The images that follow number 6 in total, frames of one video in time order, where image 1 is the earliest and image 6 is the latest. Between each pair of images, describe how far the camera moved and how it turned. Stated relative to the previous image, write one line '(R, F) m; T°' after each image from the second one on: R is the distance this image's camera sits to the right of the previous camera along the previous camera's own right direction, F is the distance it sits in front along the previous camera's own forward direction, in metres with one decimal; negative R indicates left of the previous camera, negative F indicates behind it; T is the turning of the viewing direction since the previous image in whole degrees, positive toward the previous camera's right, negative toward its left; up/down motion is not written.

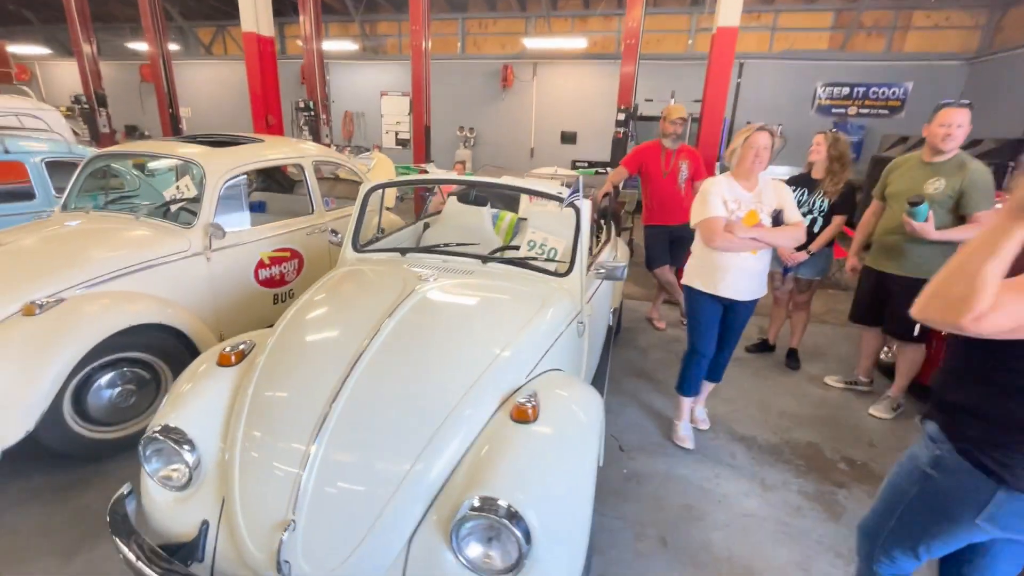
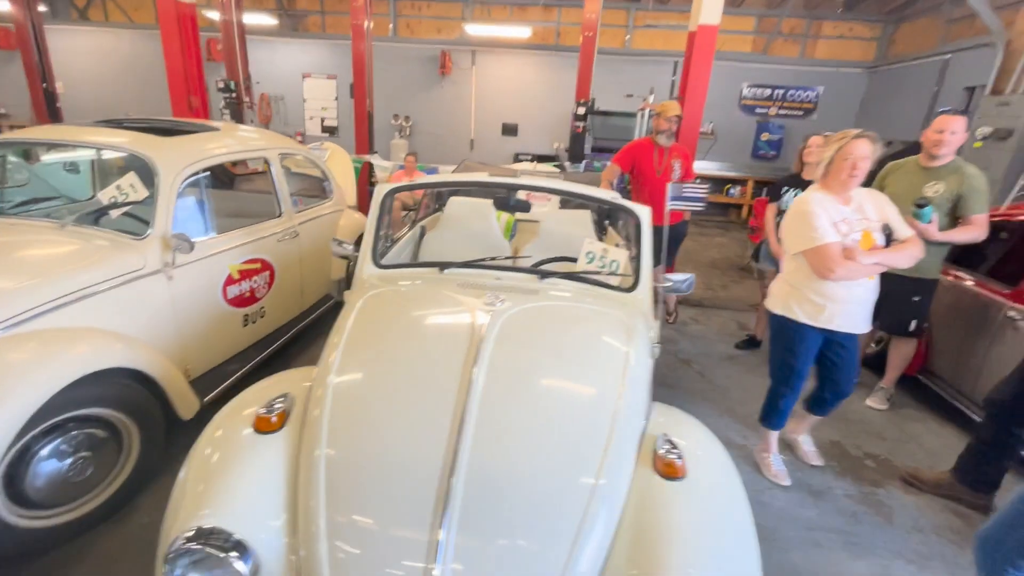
(-0.6, +0.3) m; +10°
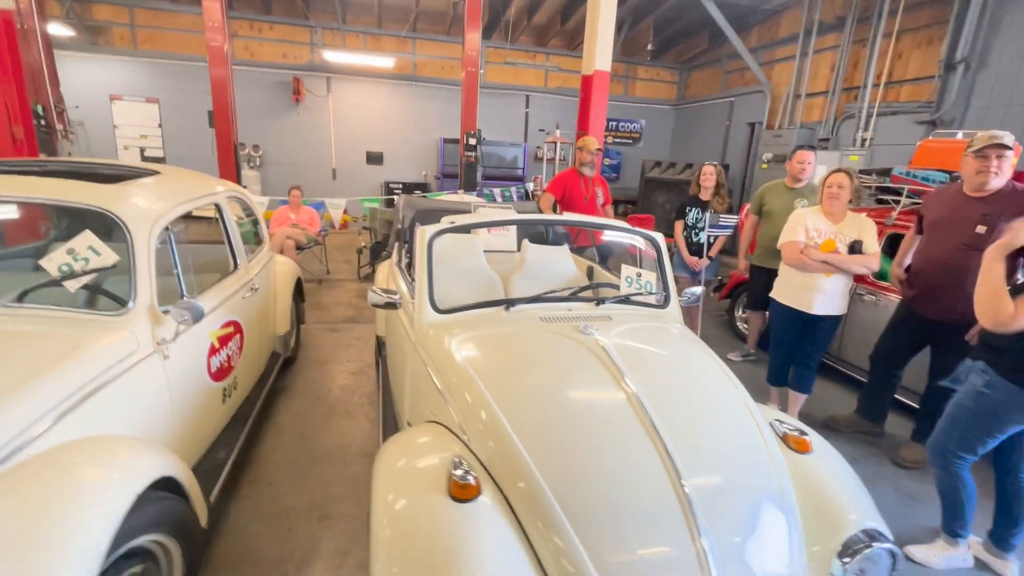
(-1.0, +0.1) m; +19°
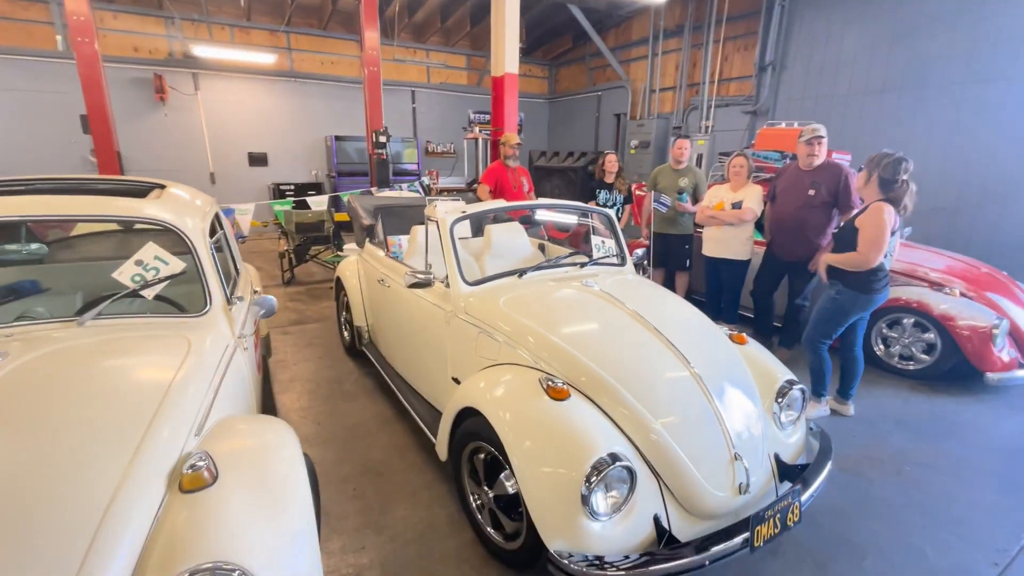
(-0.8, -0.5) m; +15°
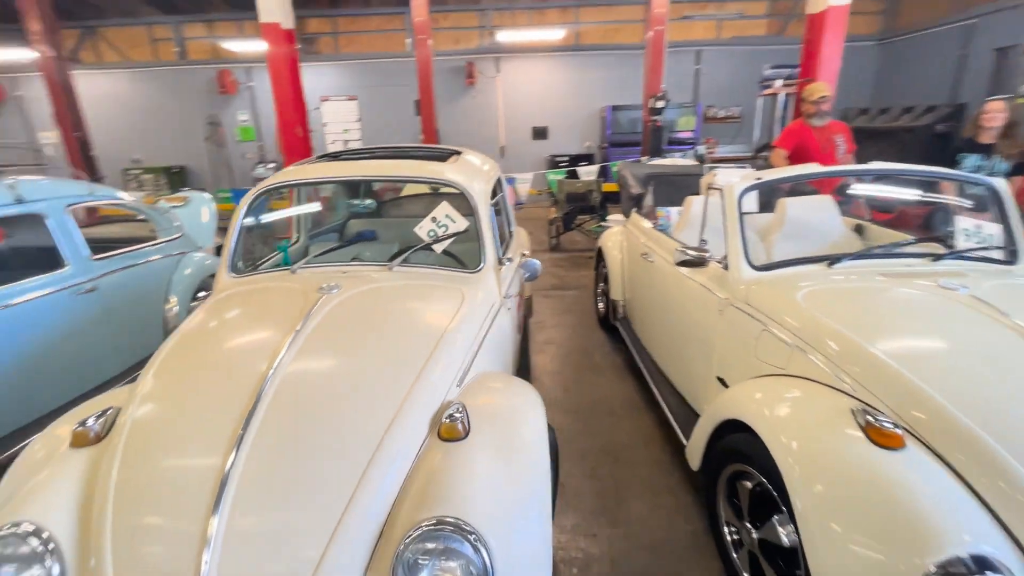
(-0.1, +0.3) m; -30°
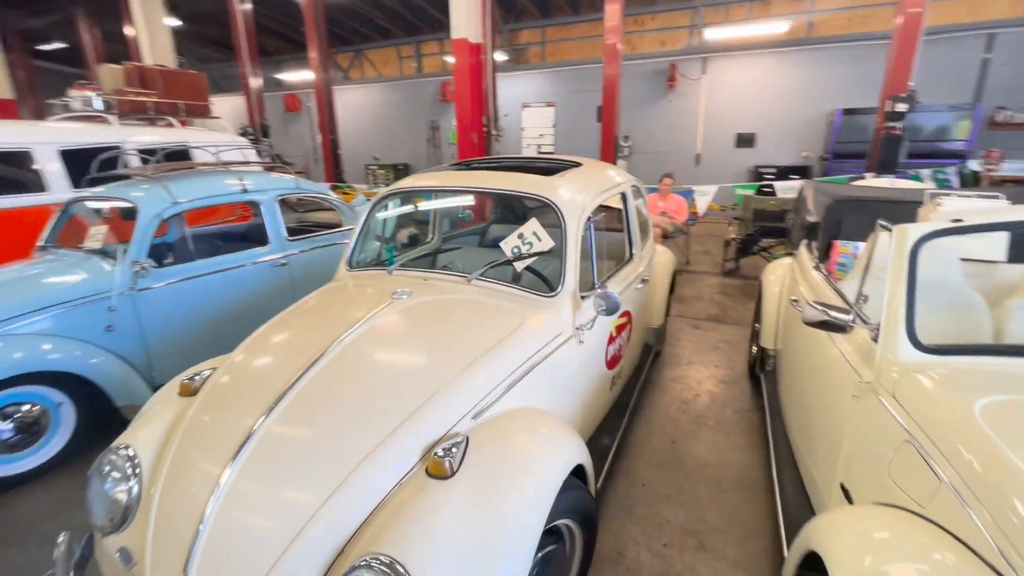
(+0.5, +0.3) m; -23°
